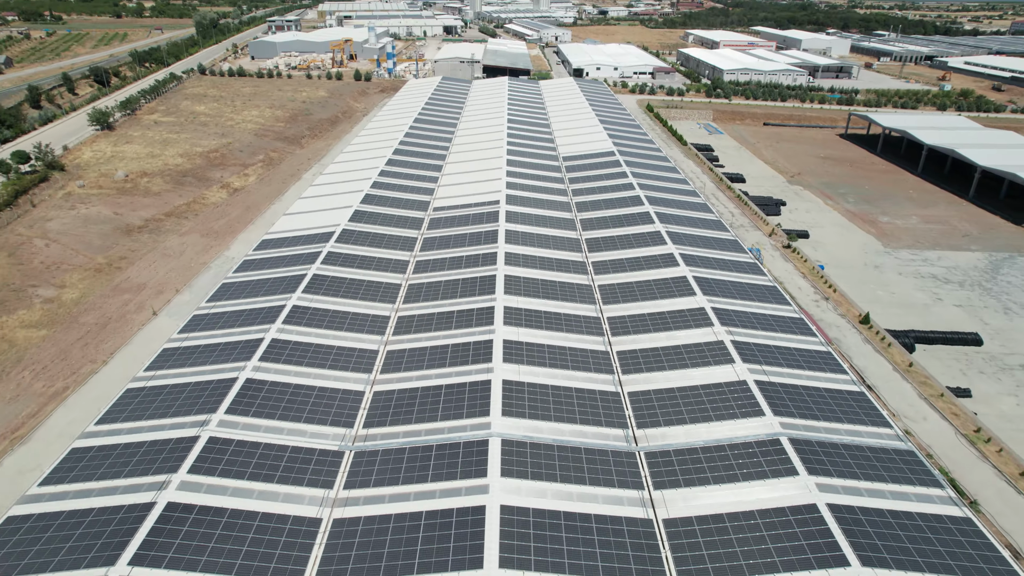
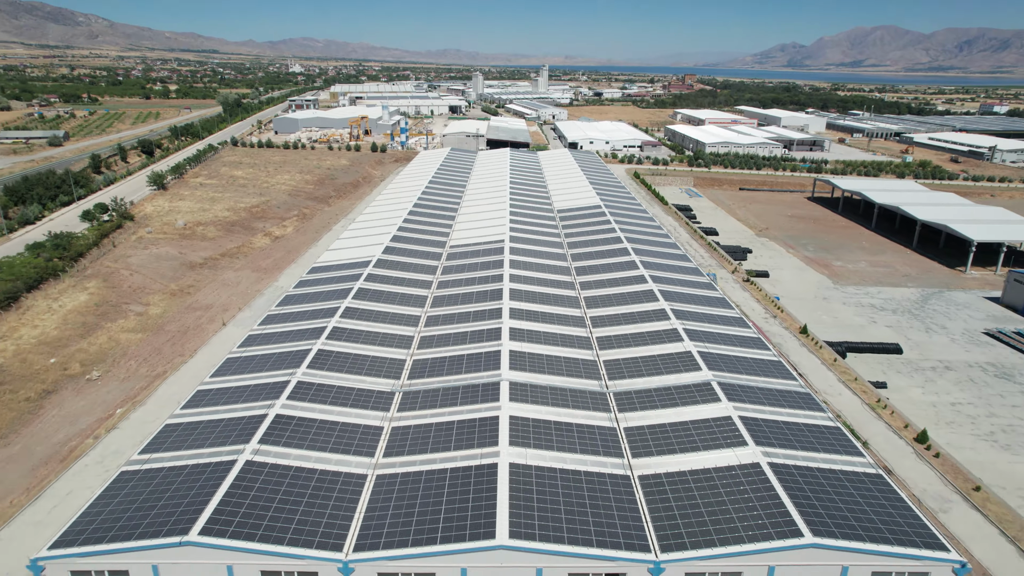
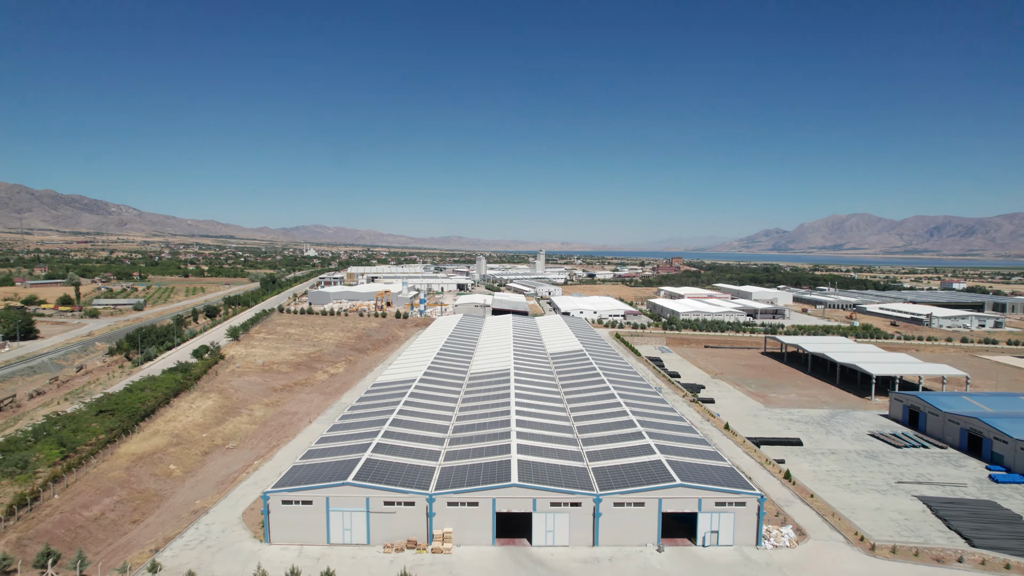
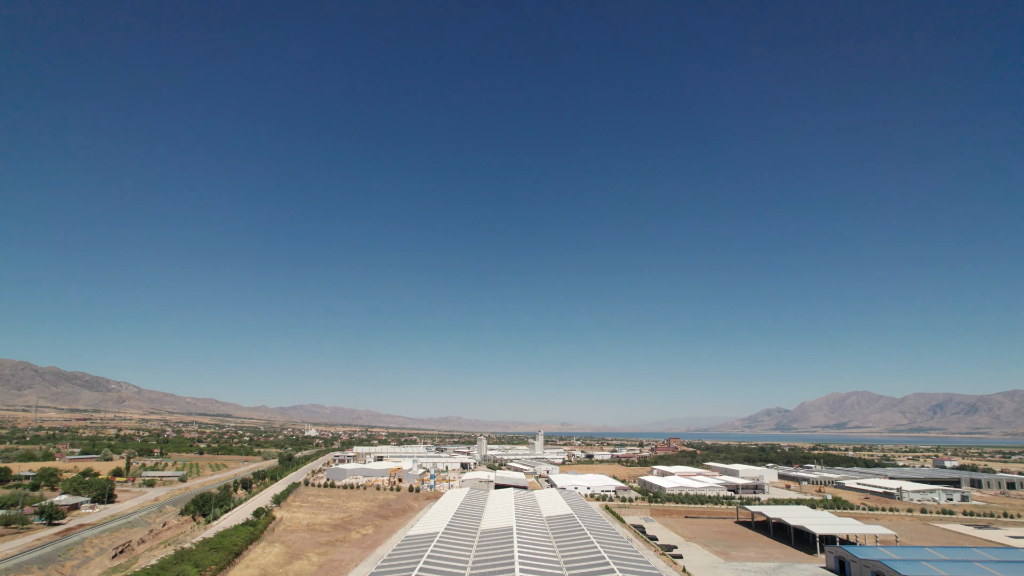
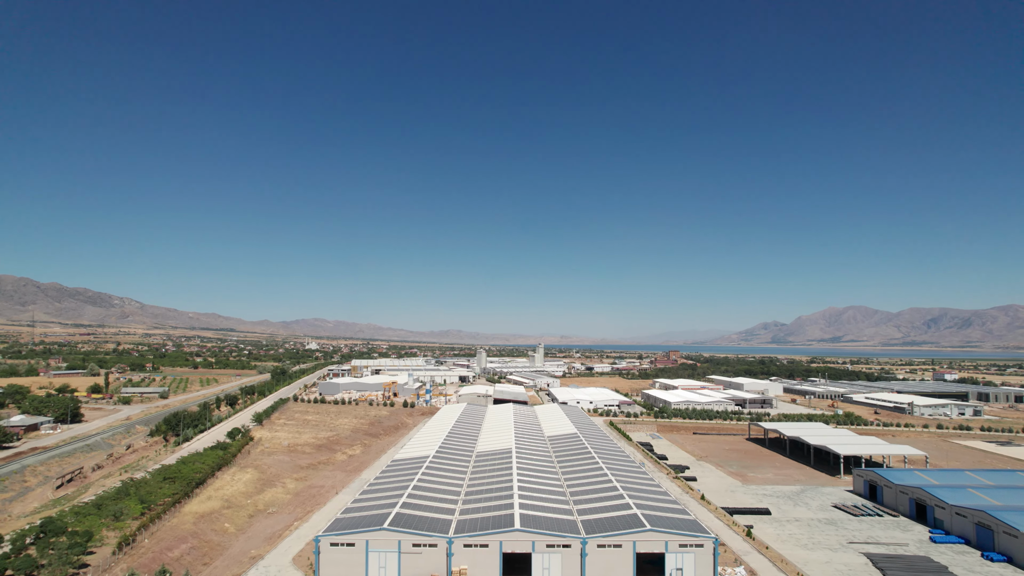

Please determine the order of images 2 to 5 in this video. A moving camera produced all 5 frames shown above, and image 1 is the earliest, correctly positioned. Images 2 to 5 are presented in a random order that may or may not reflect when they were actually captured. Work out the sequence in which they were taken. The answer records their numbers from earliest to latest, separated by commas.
2, 3, 5, 4
